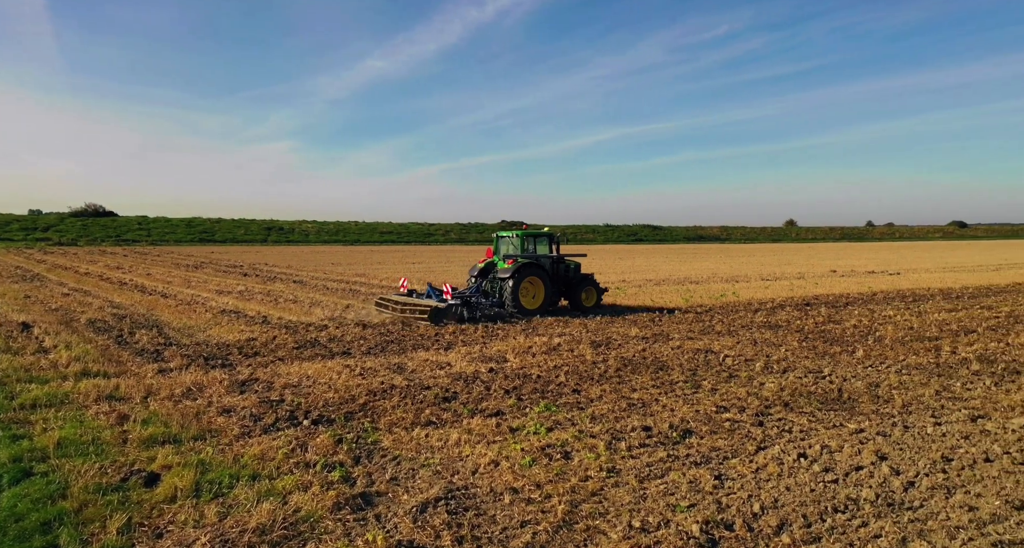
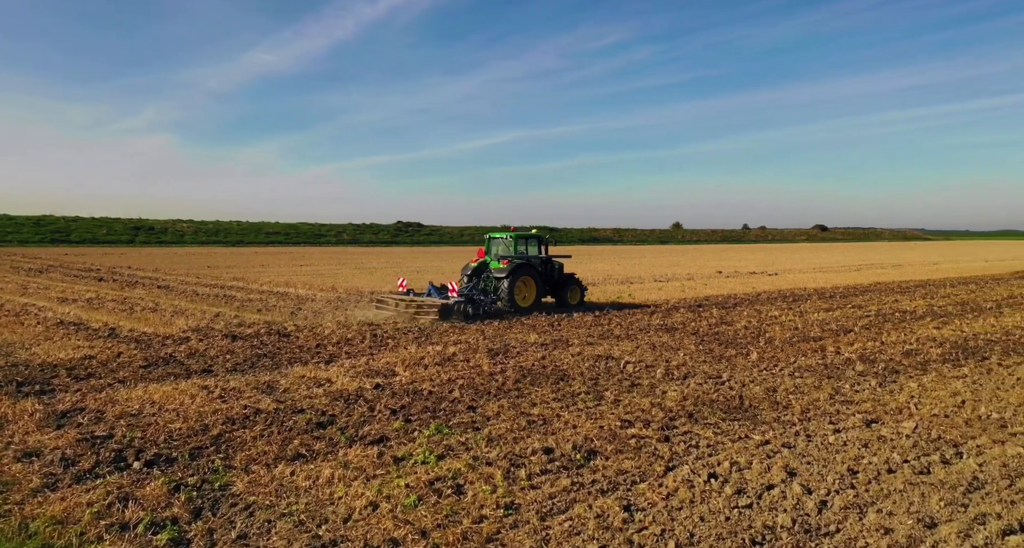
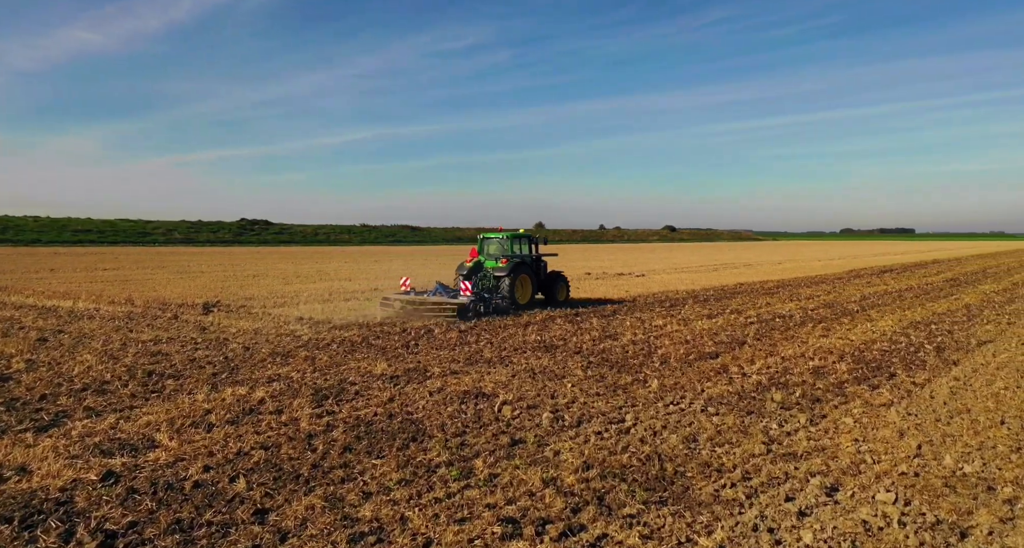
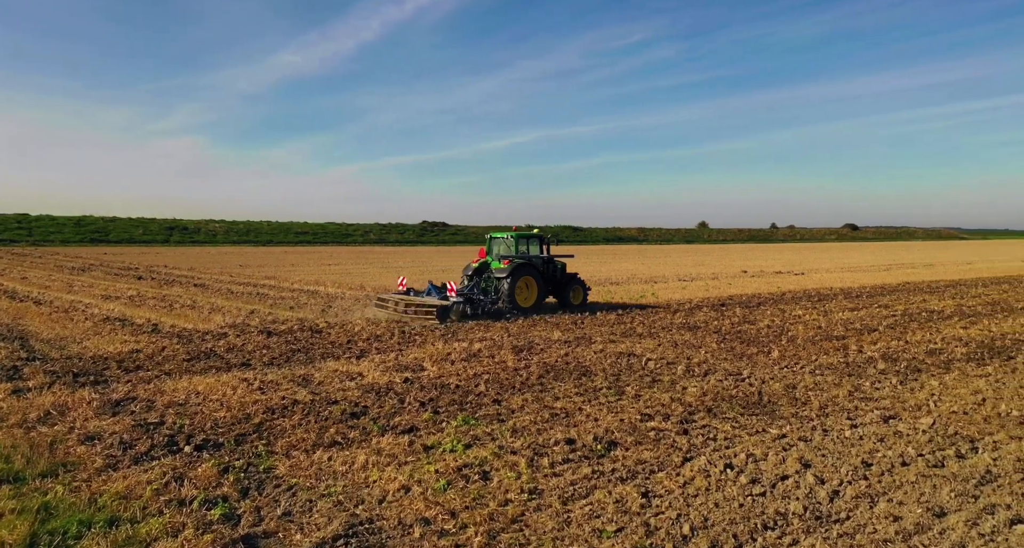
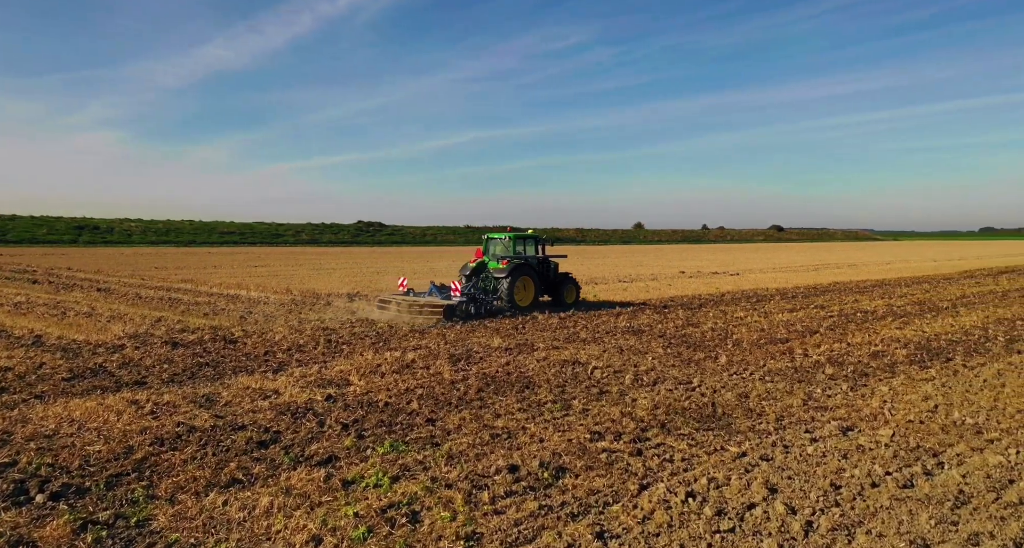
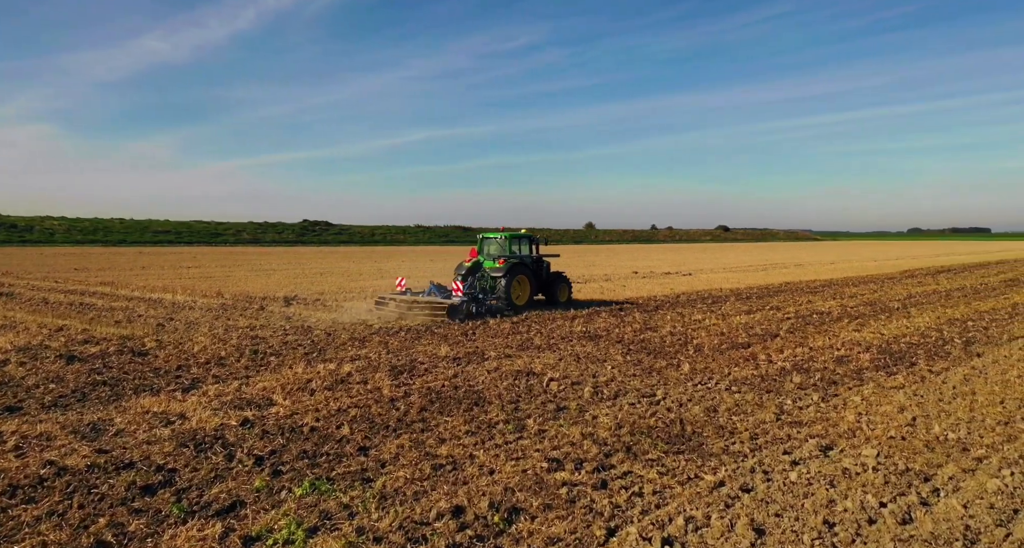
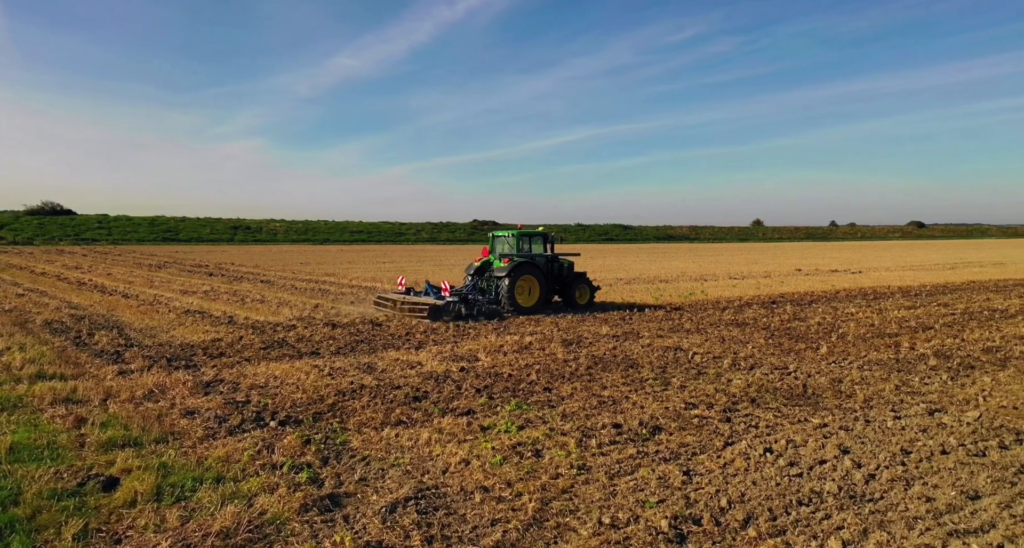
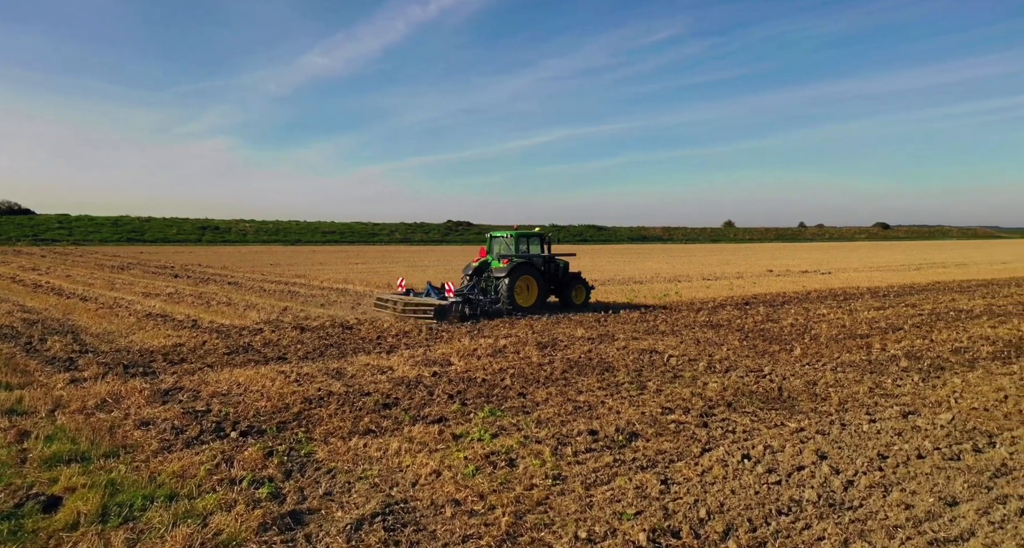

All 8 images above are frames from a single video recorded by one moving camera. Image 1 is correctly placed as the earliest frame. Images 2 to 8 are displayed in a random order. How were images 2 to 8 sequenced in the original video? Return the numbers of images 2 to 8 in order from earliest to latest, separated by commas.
7, 8, 4, 2, 5, 6, 3
